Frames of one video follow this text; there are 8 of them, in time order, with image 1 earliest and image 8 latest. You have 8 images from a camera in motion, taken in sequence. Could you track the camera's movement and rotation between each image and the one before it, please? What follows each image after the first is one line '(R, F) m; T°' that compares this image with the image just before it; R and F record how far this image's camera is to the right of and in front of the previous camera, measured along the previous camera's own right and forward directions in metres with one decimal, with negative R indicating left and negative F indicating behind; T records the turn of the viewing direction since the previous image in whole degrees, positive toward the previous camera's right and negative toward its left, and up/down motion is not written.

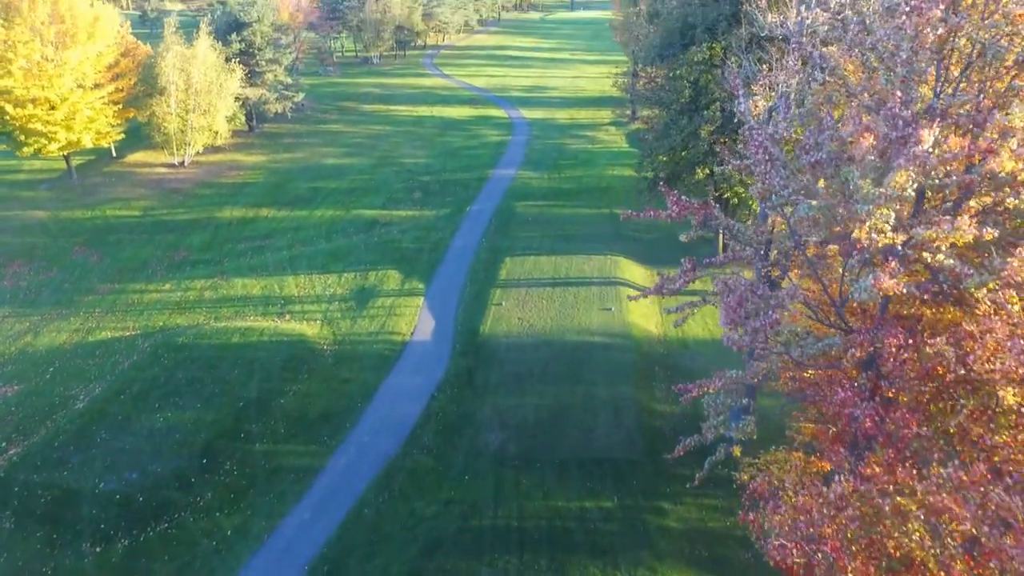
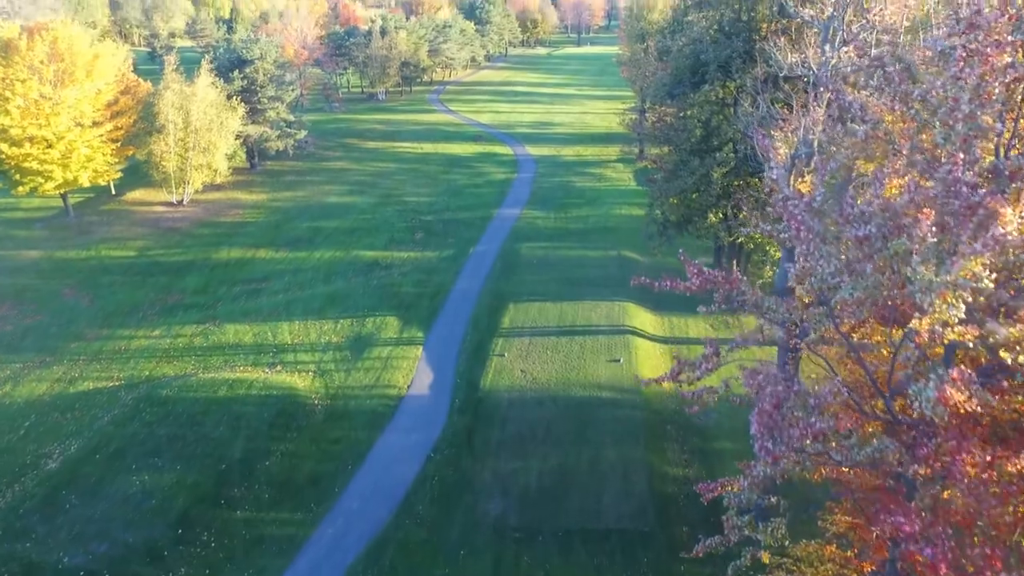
(+0.2, +1.3) m; -1°
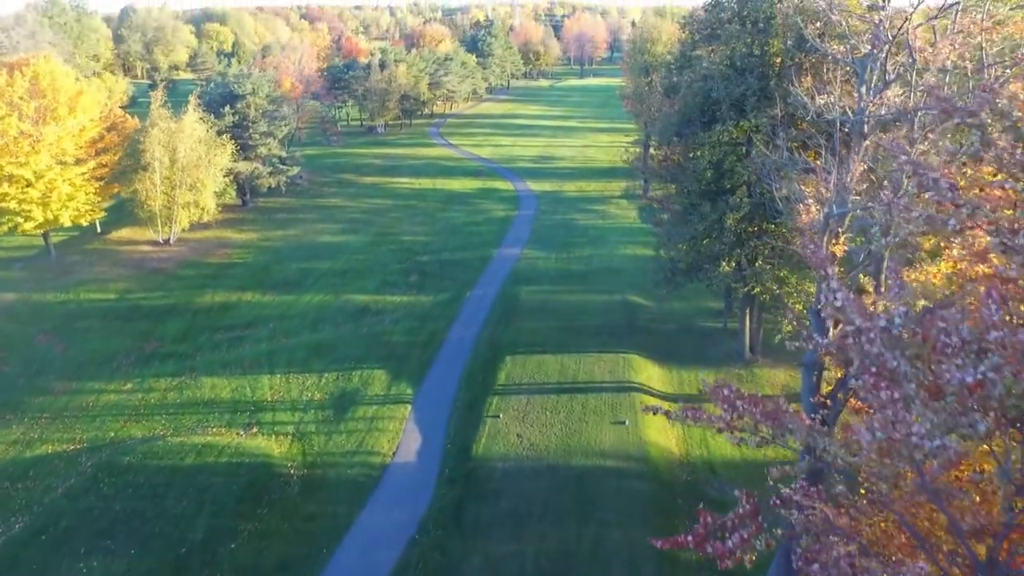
(+0.2, +1.9) m; 0°
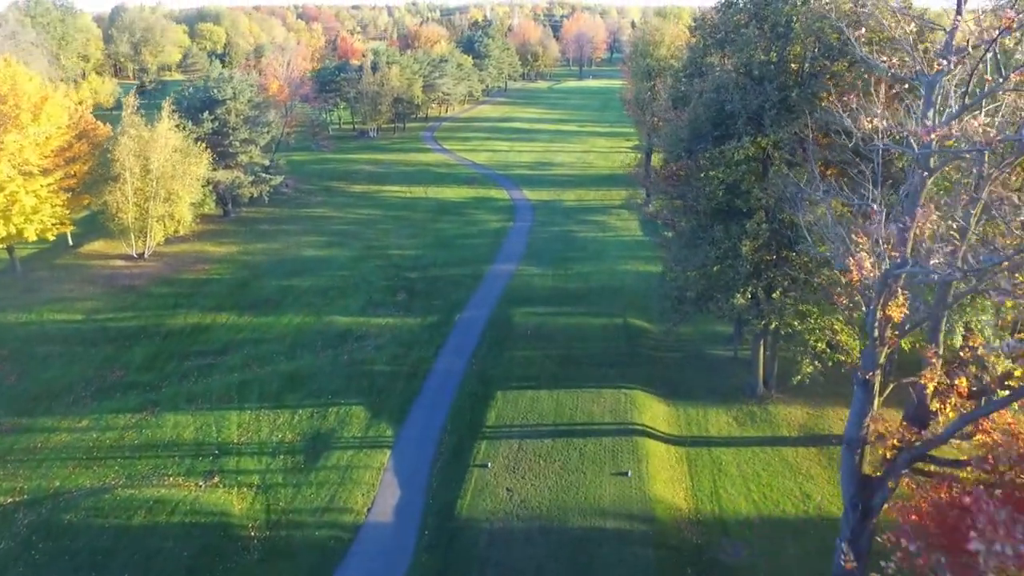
(+0.2, +2.4) m; 0°
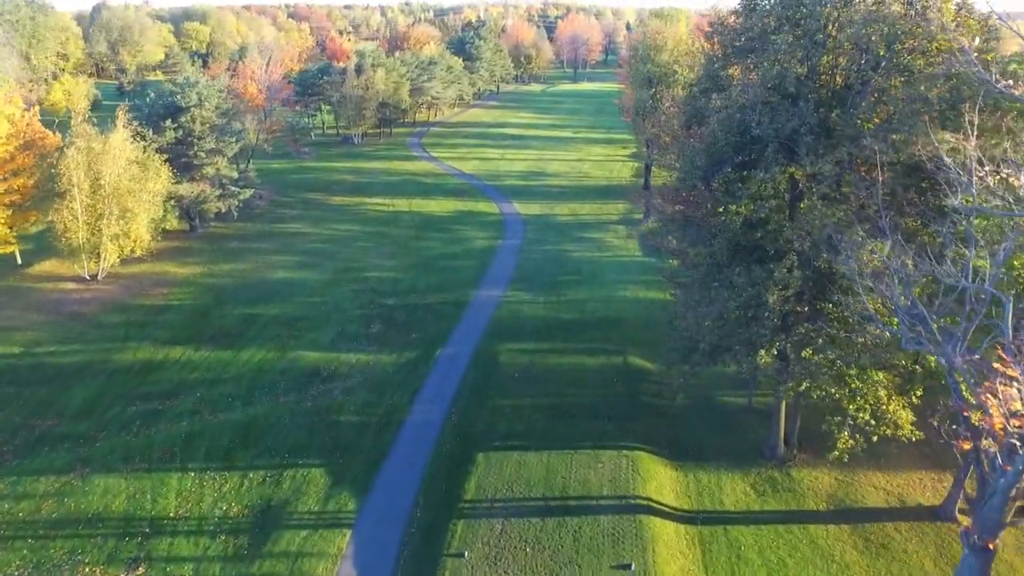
(+0.3, +3.3) m; 0°
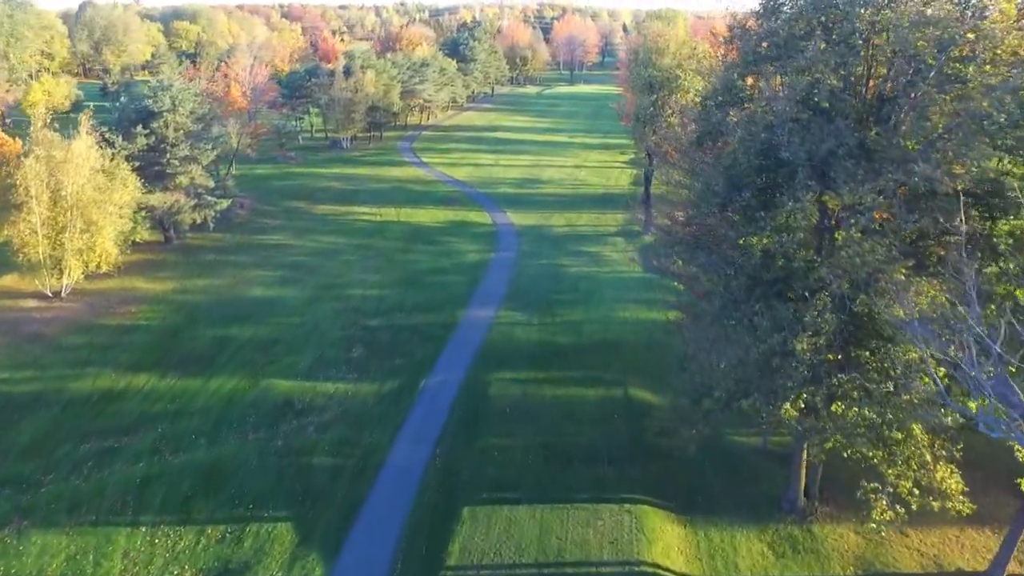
(+0.1, +2.3) m; 0°
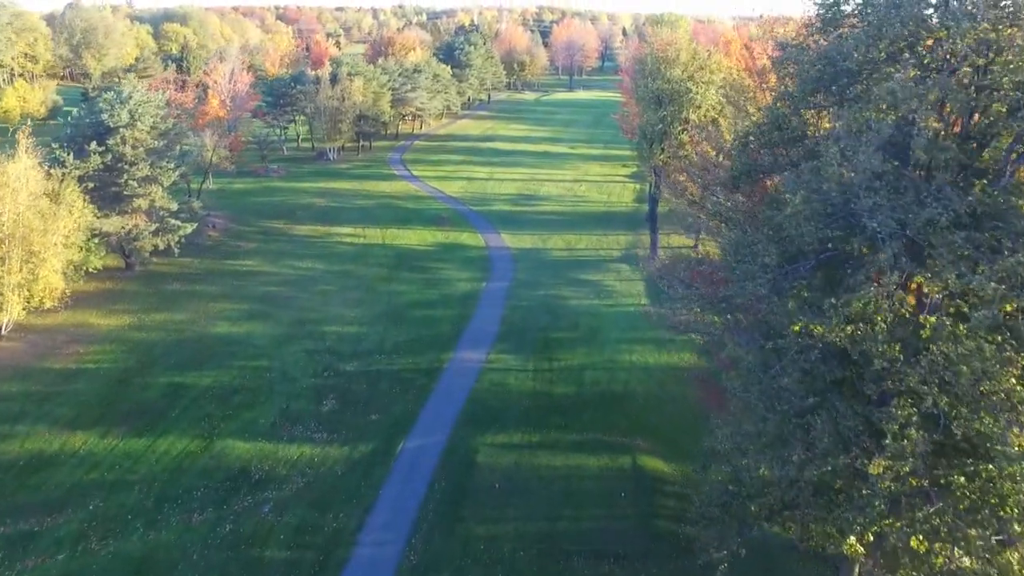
(+0.2, +3.5) m; 0°
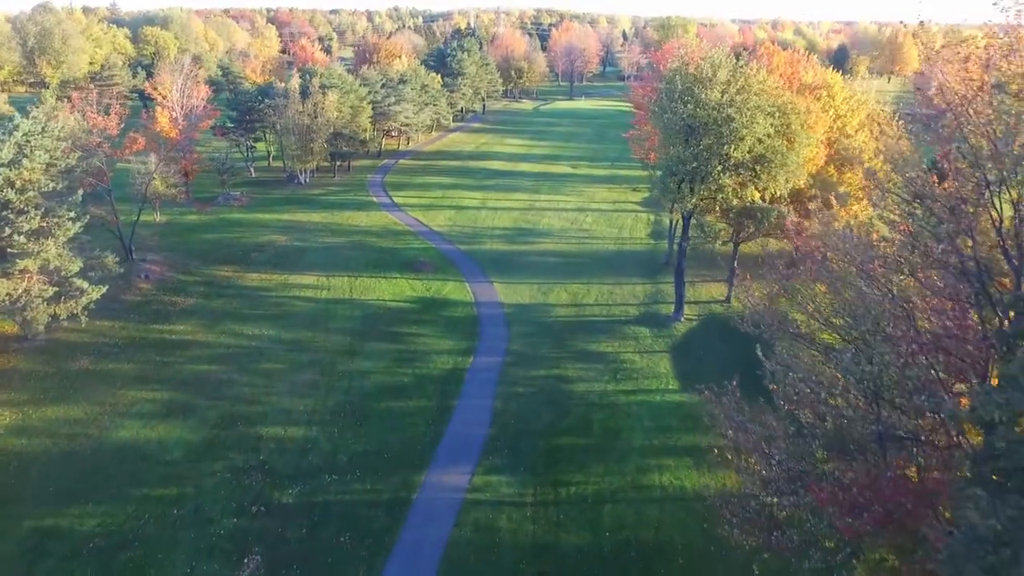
(+0.1, +7.2) m; 0°
